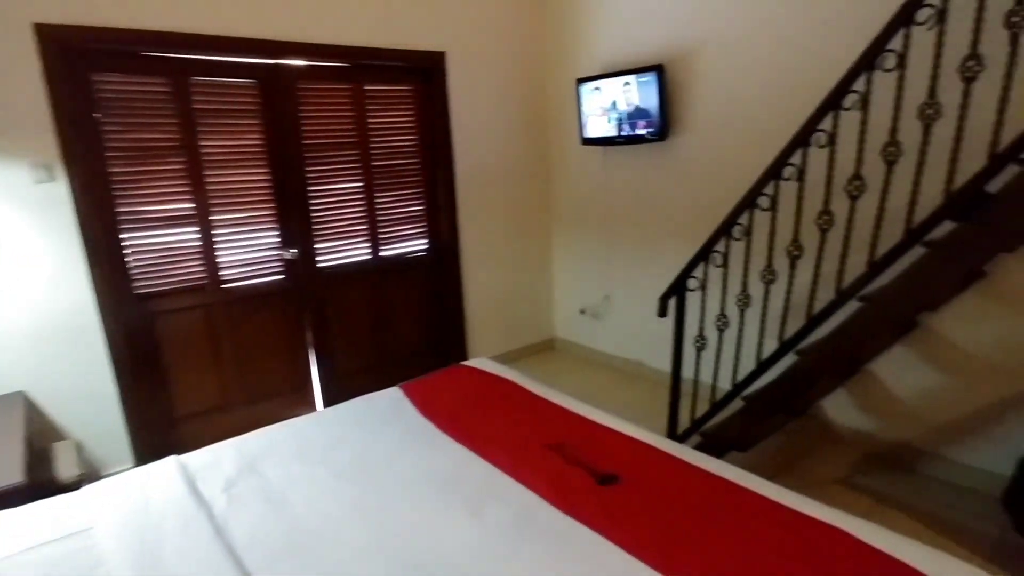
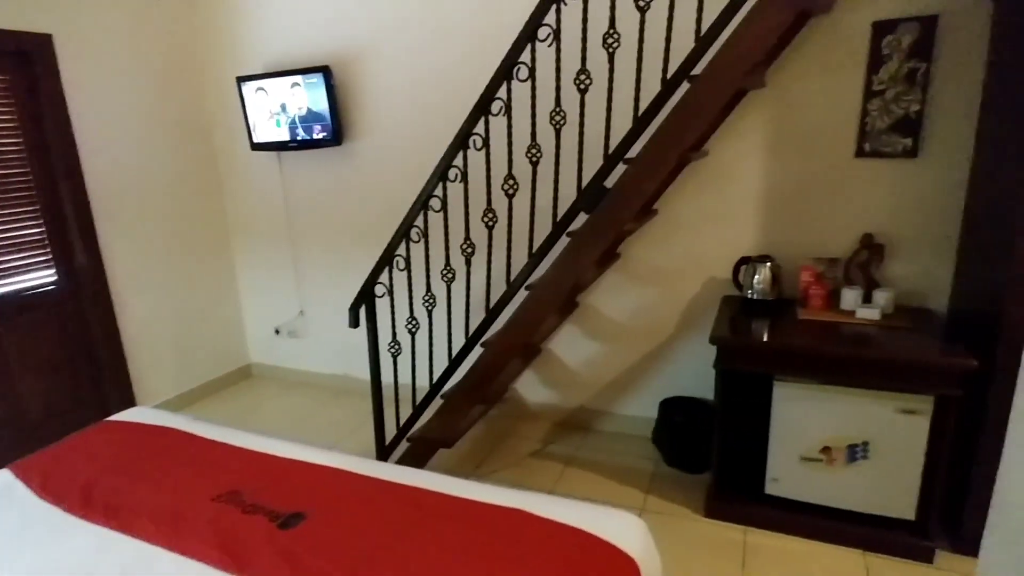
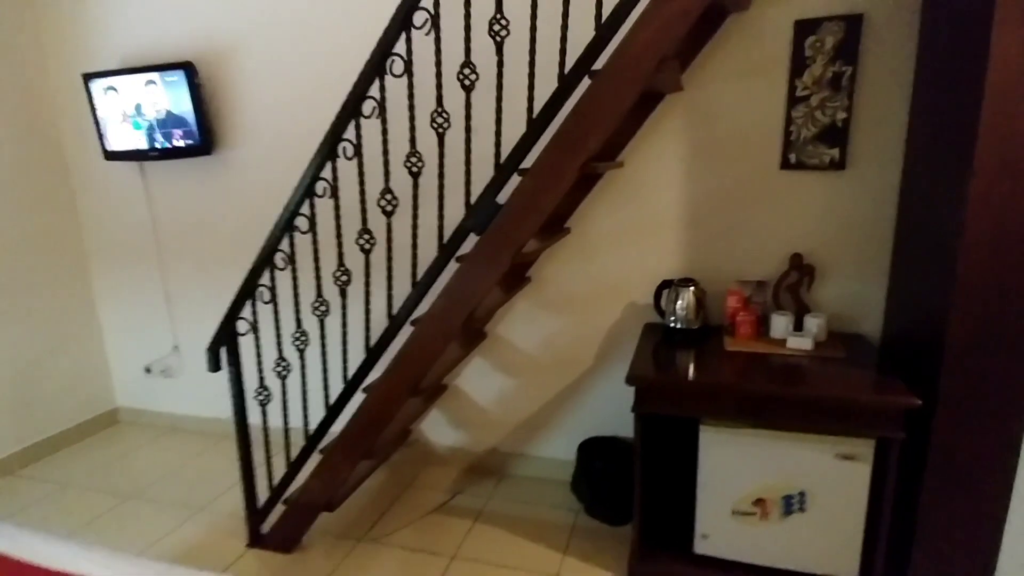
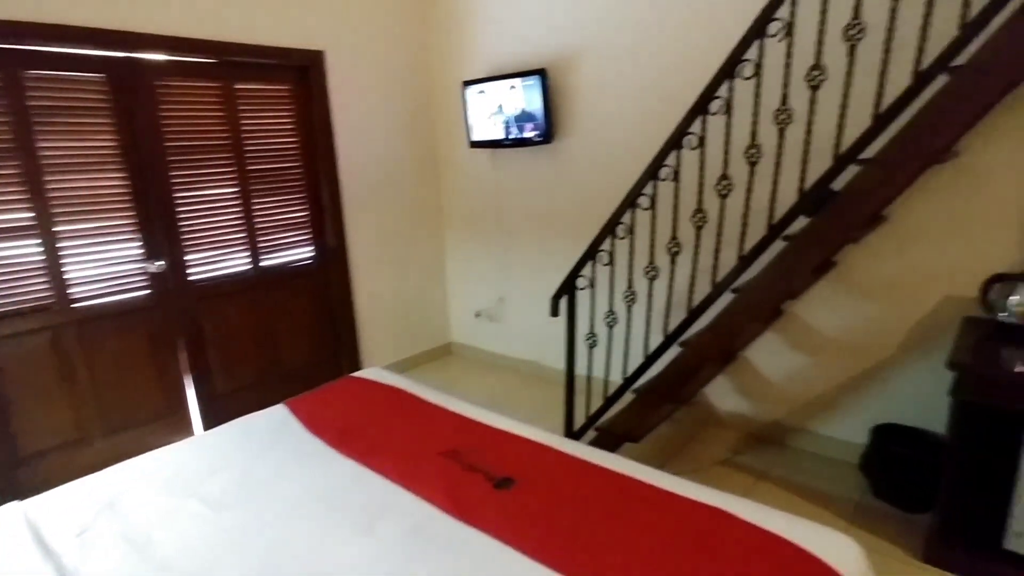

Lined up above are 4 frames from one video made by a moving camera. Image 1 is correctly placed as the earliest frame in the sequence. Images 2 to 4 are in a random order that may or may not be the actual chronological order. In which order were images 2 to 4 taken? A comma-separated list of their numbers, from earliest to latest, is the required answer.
4, 2, 3
